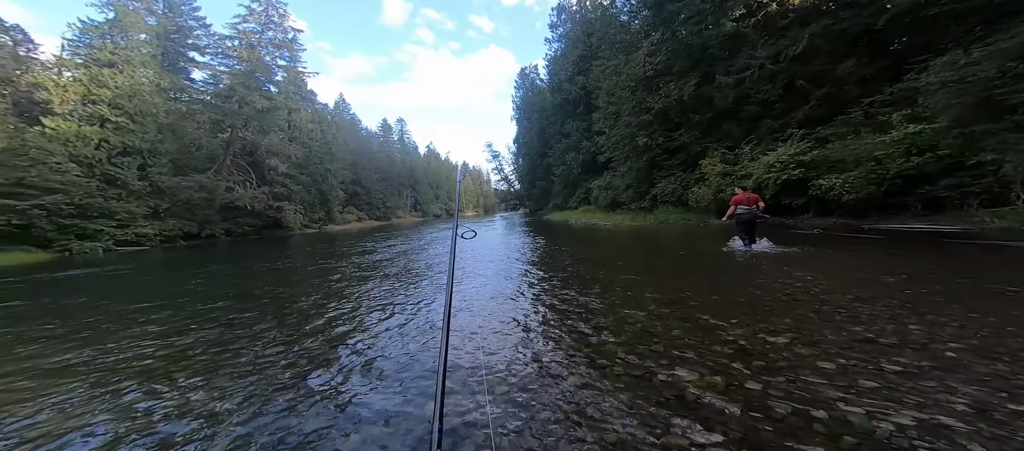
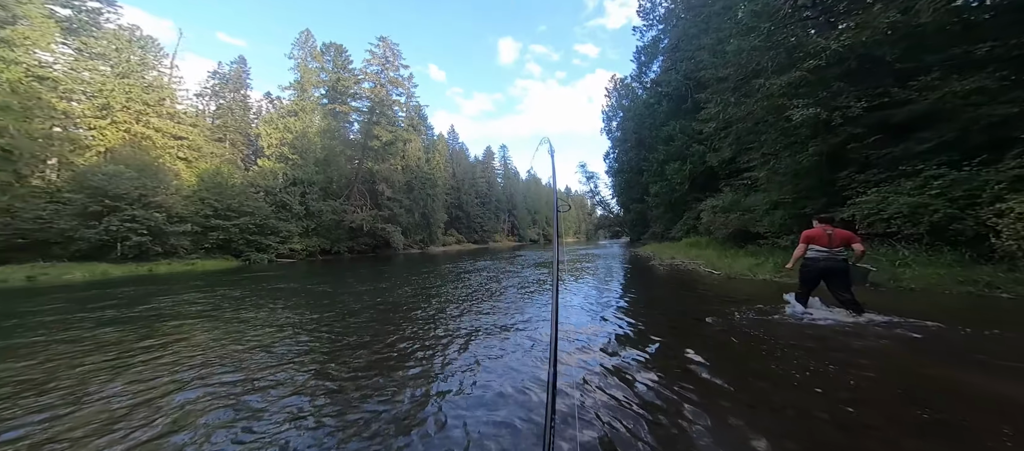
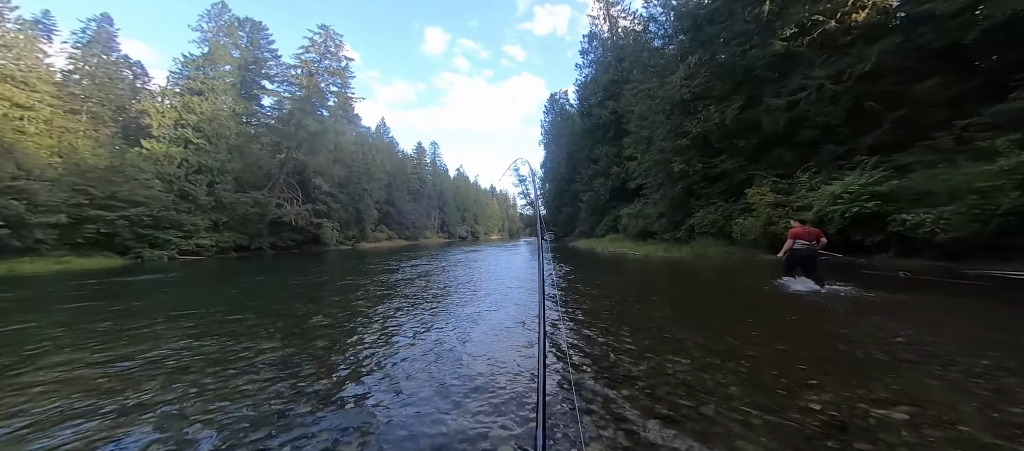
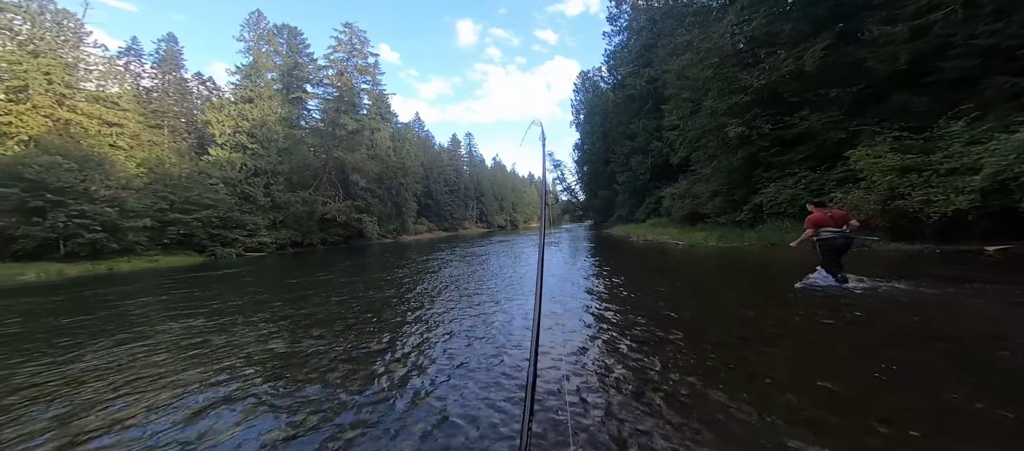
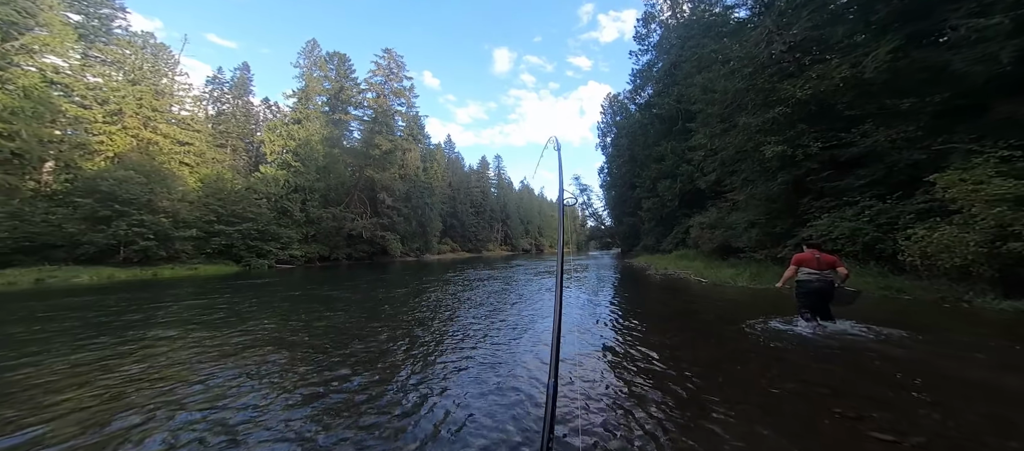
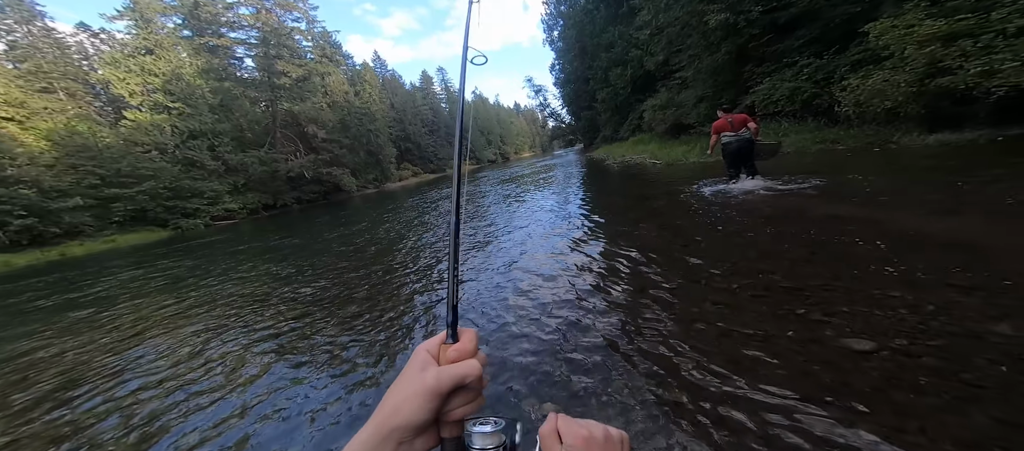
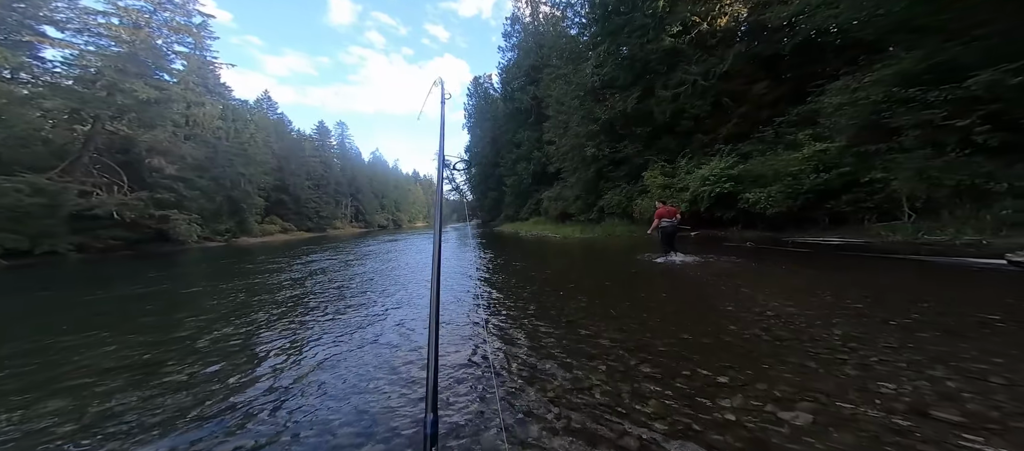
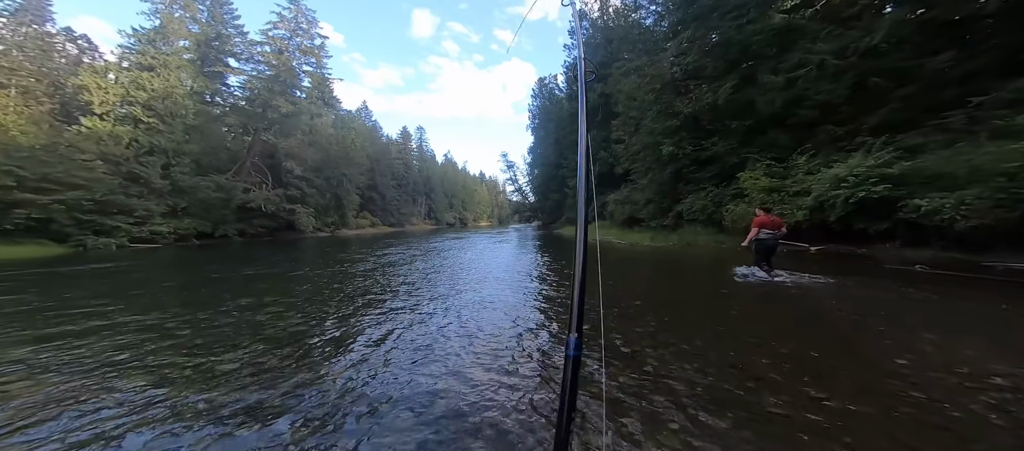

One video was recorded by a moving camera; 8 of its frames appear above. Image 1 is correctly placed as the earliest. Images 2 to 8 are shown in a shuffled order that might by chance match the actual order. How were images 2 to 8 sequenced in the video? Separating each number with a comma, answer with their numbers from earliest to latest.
3, 7, 8, 4, 5, 6, 2
